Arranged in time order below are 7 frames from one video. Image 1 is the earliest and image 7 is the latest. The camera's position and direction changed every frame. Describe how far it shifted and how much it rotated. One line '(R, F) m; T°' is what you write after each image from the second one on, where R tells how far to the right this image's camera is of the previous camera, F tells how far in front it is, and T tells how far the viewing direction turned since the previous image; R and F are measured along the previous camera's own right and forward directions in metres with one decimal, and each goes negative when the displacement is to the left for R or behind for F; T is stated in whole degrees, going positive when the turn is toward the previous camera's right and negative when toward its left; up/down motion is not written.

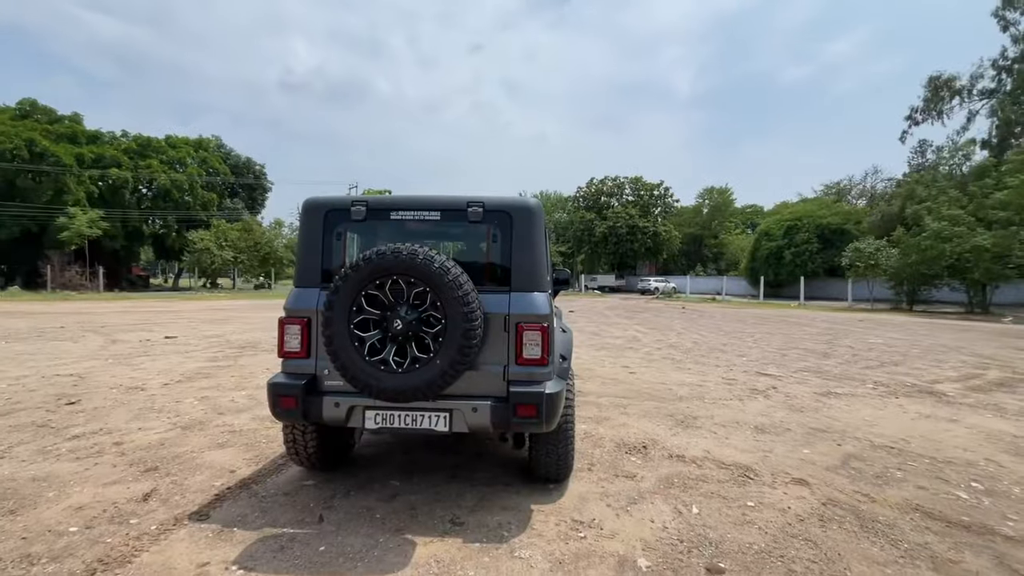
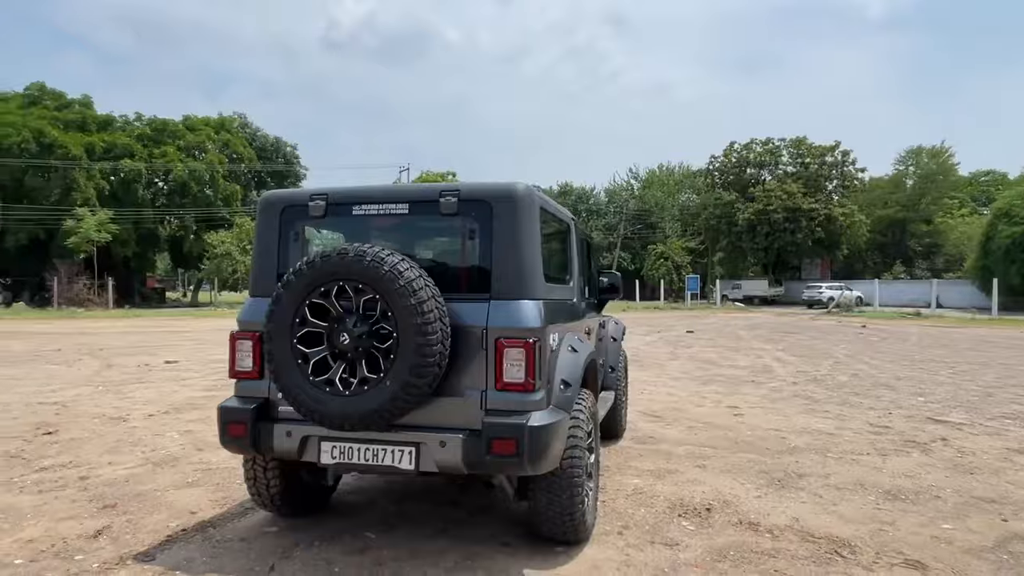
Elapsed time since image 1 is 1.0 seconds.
(+0.9, +0.9) m; -13°
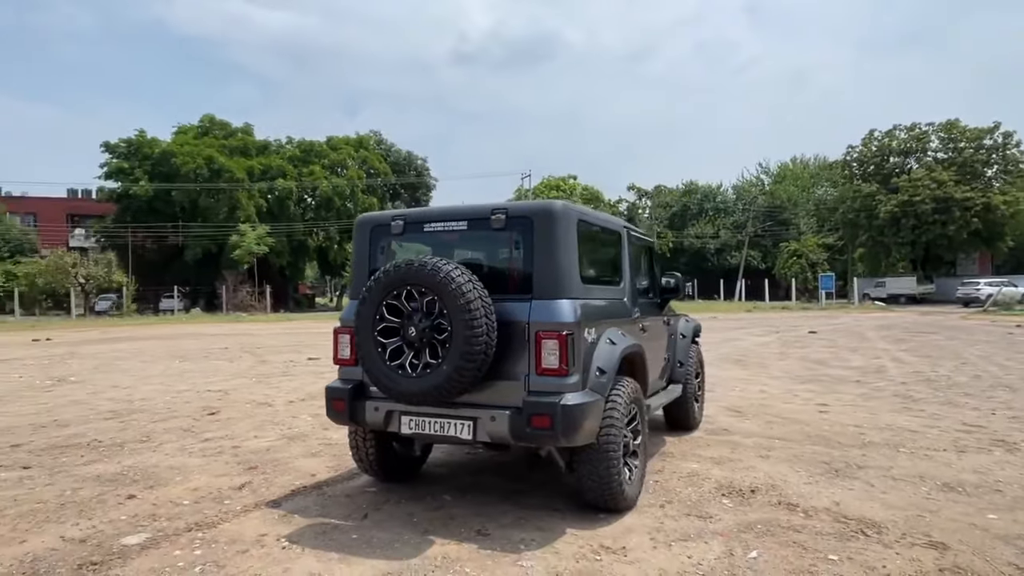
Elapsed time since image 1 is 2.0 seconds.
(+0.6, -0.6) m; -12°
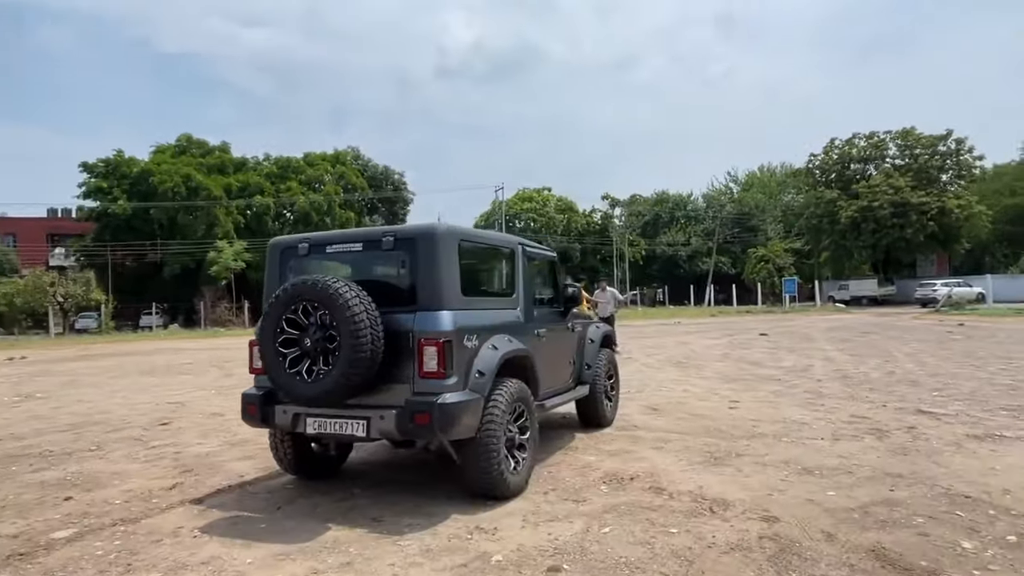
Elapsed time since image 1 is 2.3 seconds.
(+0.7, -0.5) m; +2°
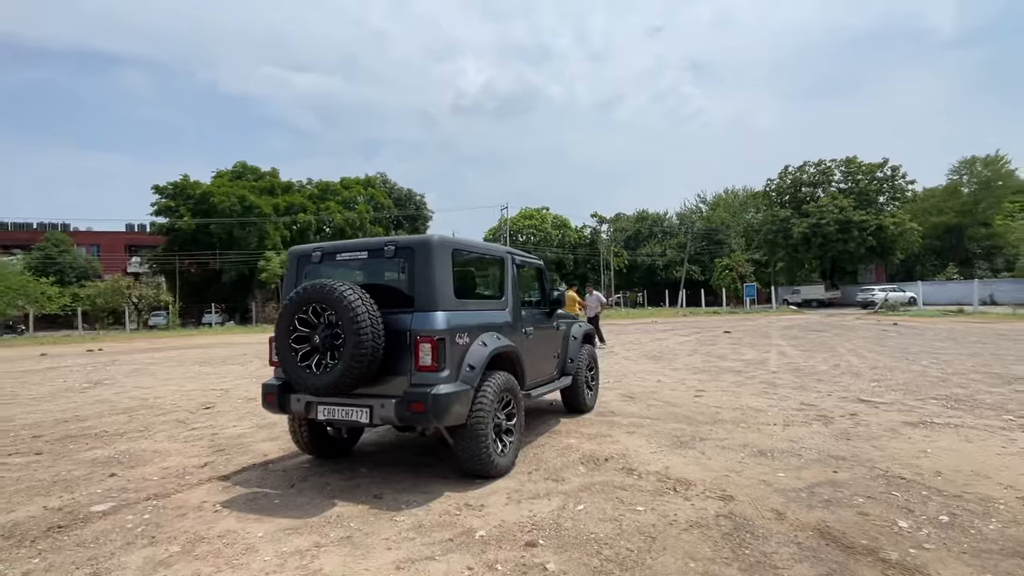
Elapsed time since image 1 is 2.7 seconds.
(-0.1, -0.5) m; +2°
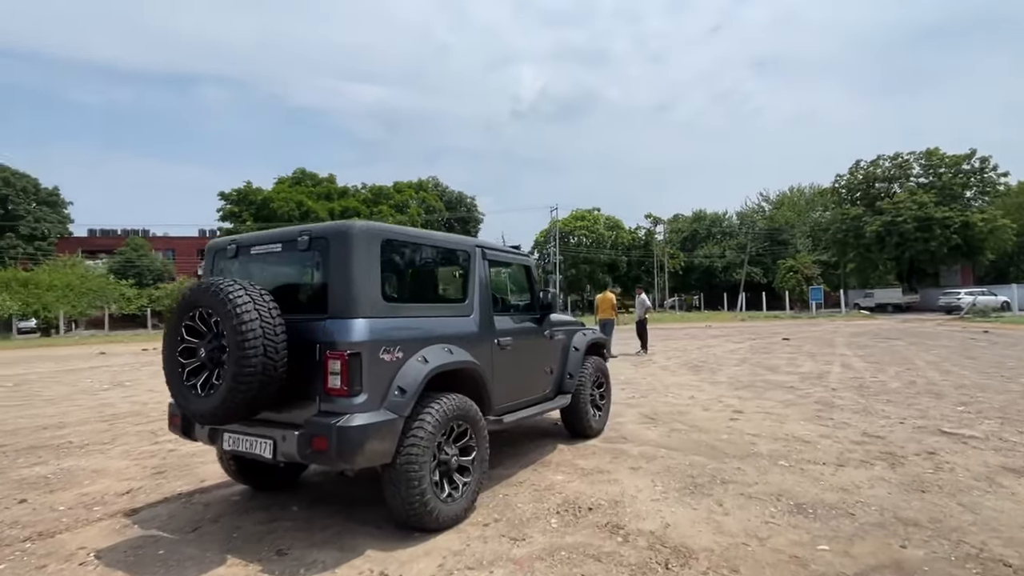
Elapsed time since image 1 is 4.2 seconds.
(+0.8, +1.3) m; -6°
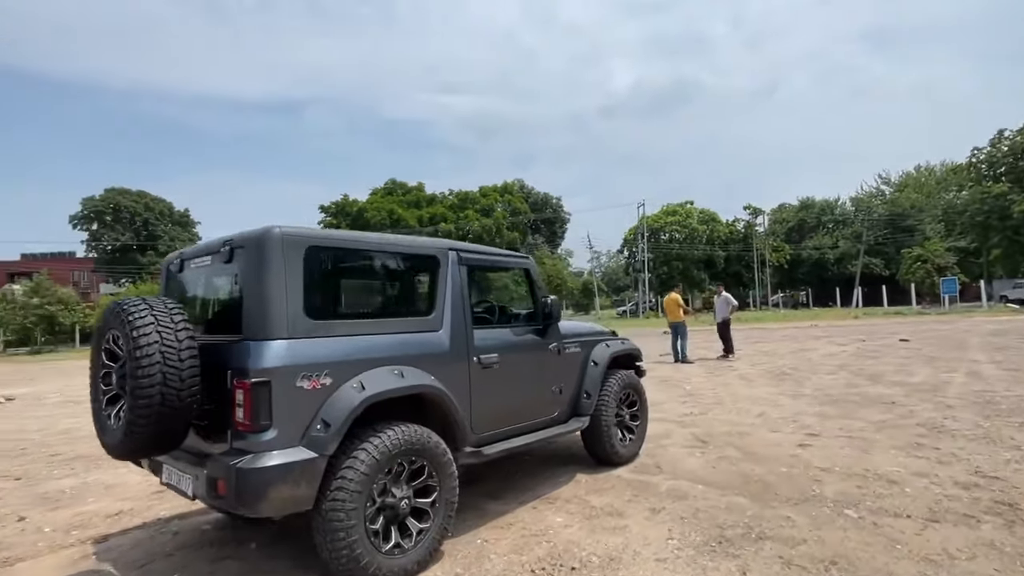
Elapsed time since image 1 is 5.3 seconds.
(+0.9, +0.9) m; -10°
